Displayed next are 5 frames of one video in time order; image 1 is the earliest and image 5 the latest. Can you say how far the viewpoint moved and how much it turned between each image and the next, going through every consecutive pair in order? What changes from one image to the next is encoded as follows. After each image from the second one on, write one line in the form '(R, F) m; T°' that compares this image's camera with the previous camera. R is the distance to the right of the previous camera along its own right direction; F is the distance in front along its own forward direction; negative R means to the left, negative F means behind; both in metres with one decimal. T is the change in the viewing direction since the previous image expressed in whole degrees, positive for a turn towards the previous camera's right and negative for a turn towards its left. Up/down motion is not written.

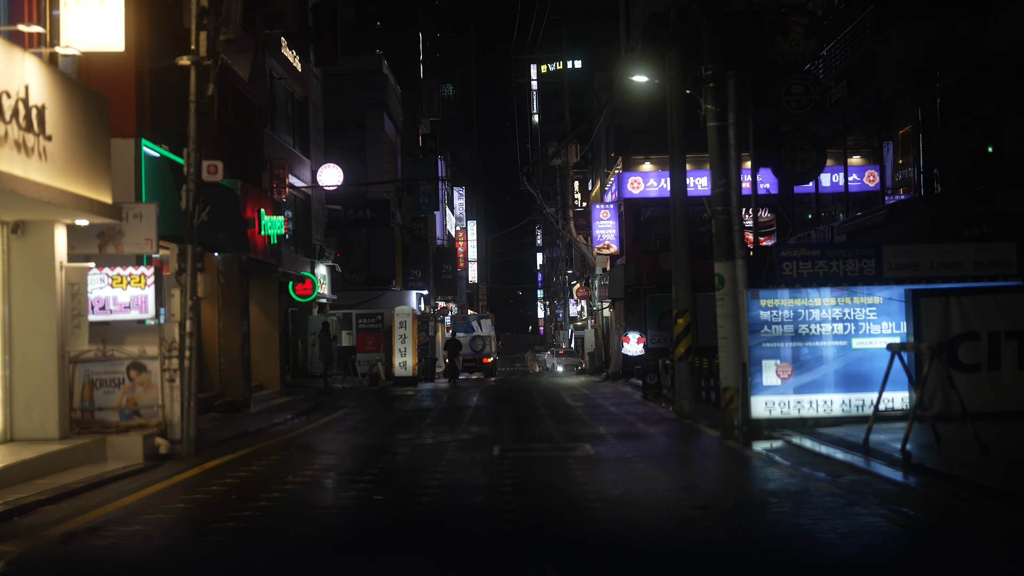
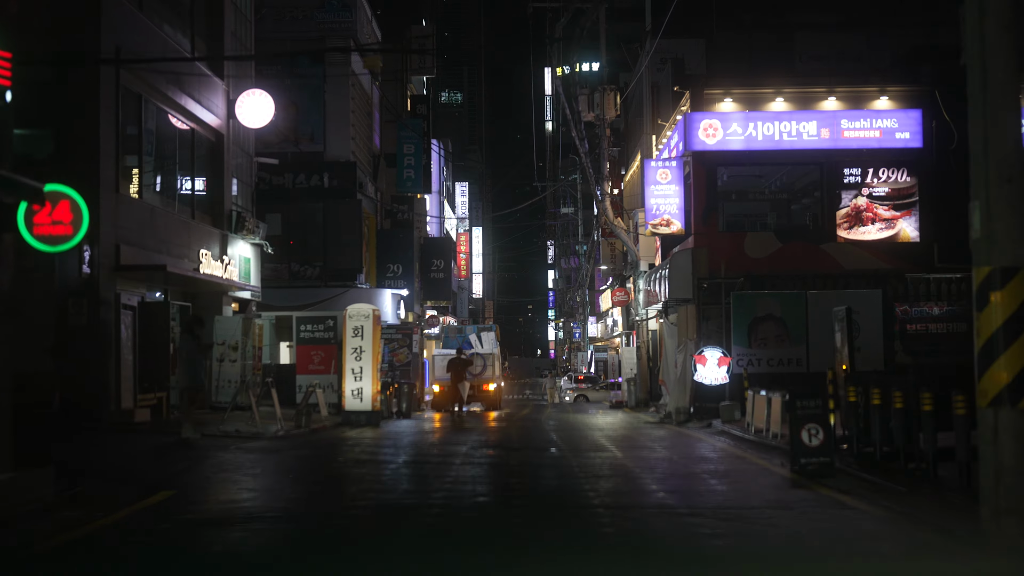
(-0.1, +13.1) m; 0°
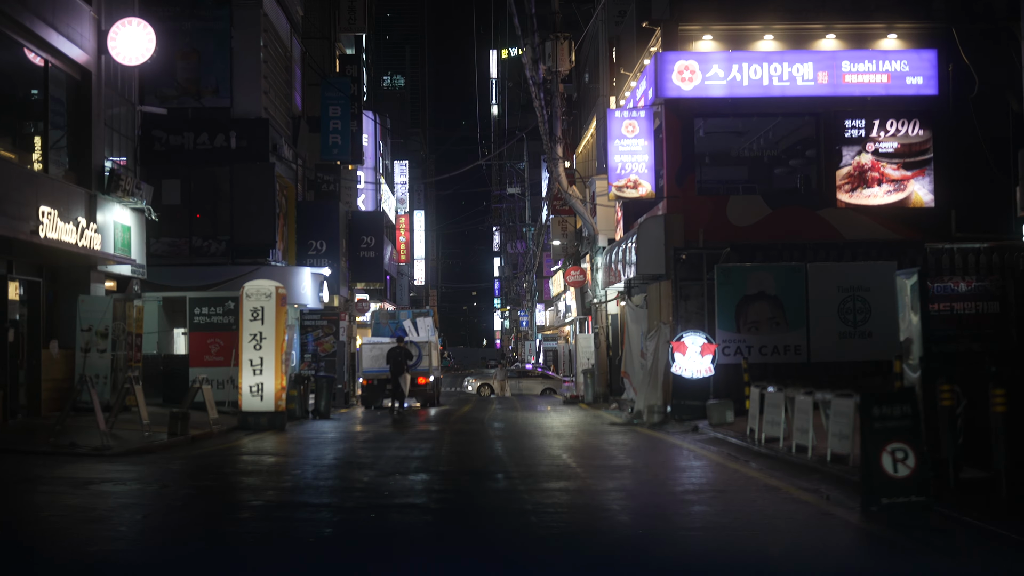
(+0.1, +4.6) m; +2°
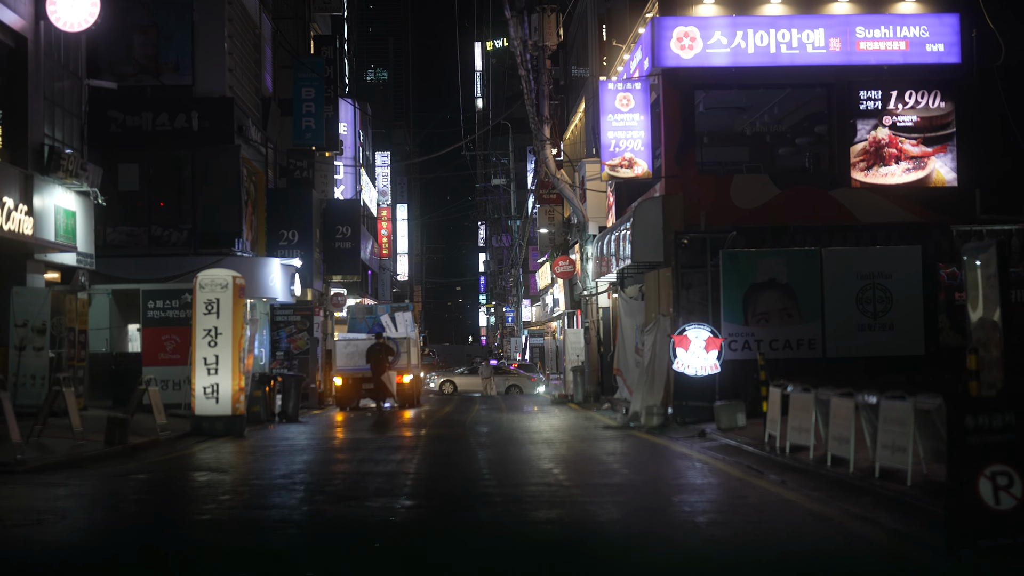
(0.0, +2.0) m; +1°
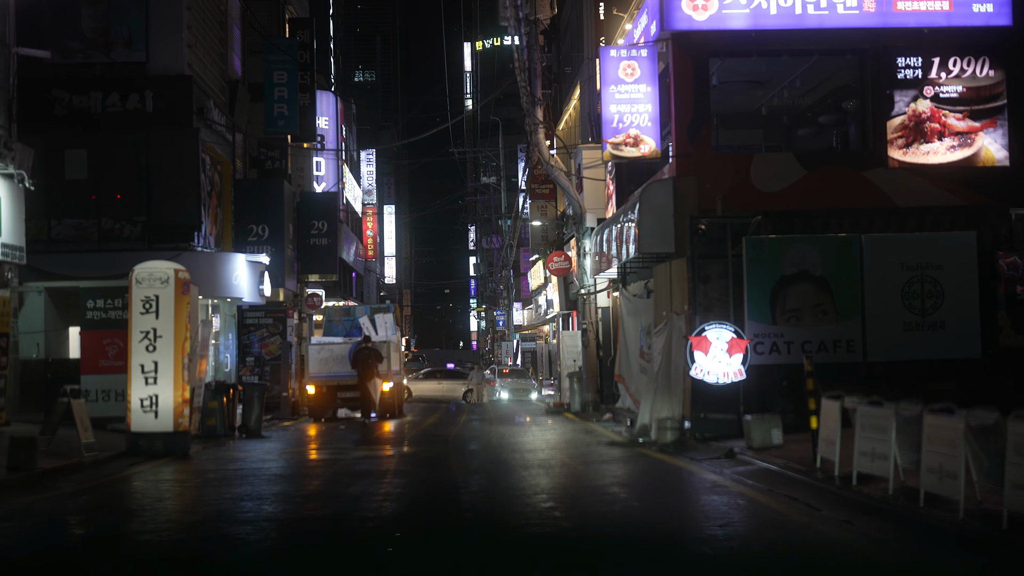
(0.0, +2.6) m; 0°
